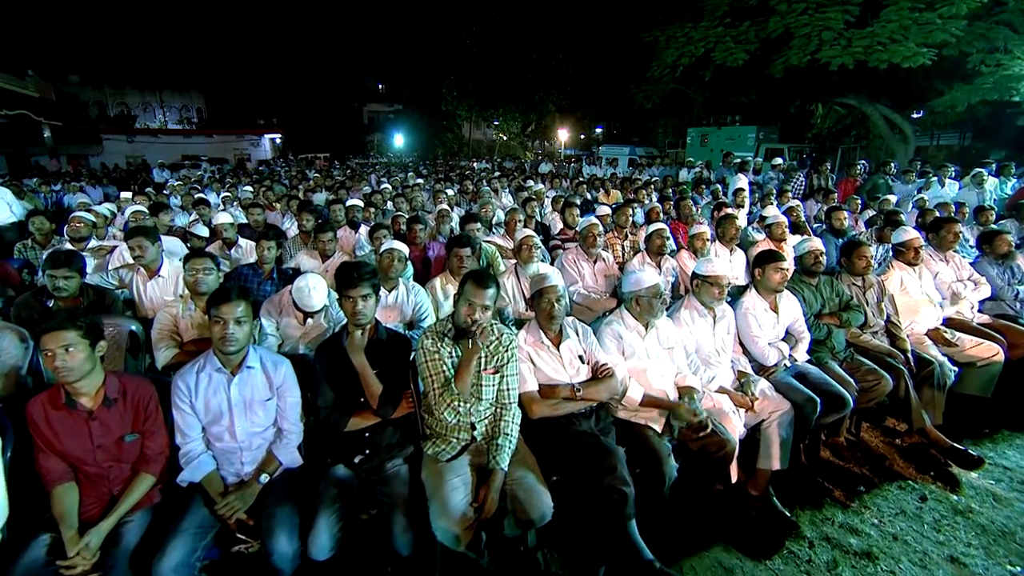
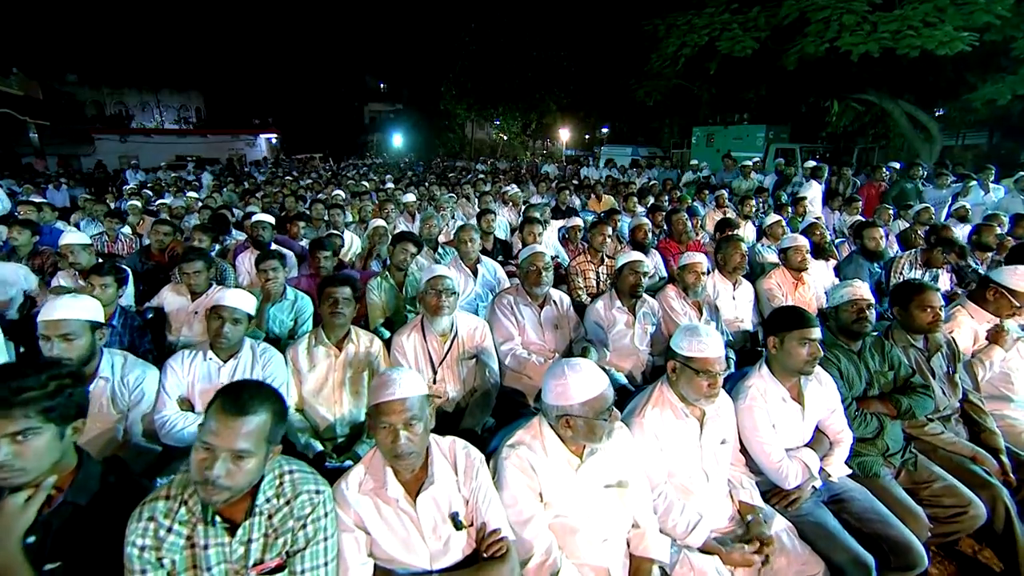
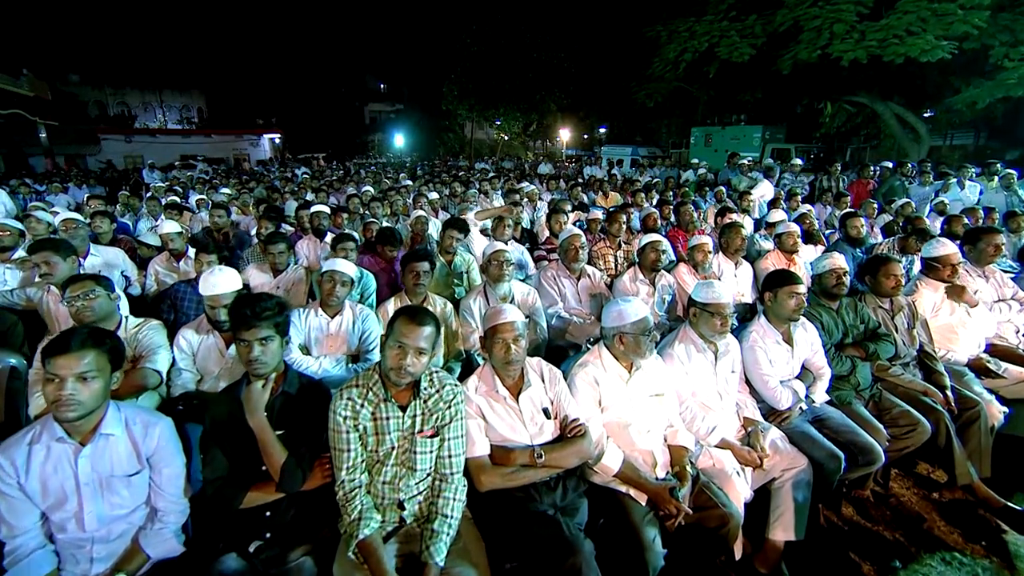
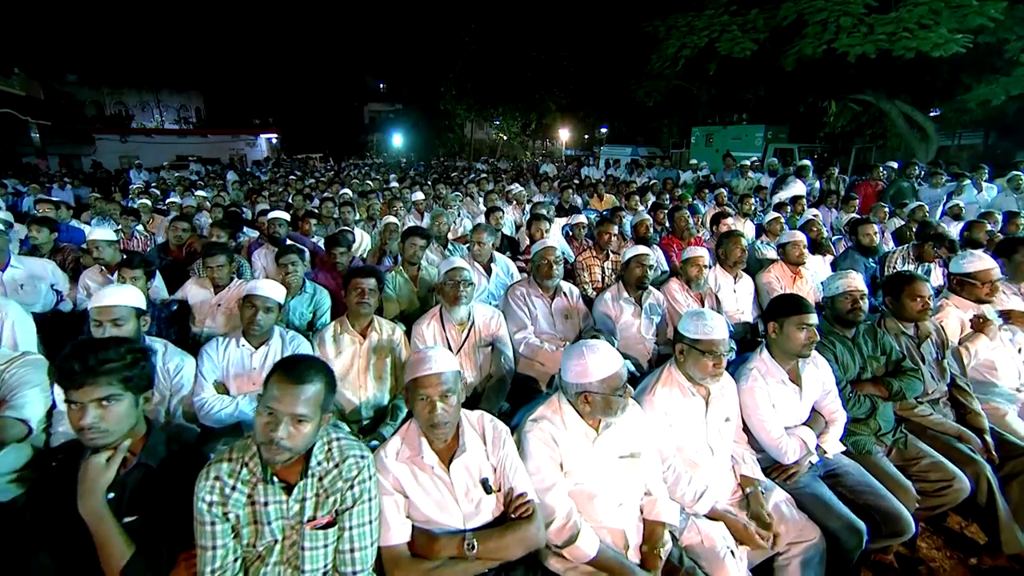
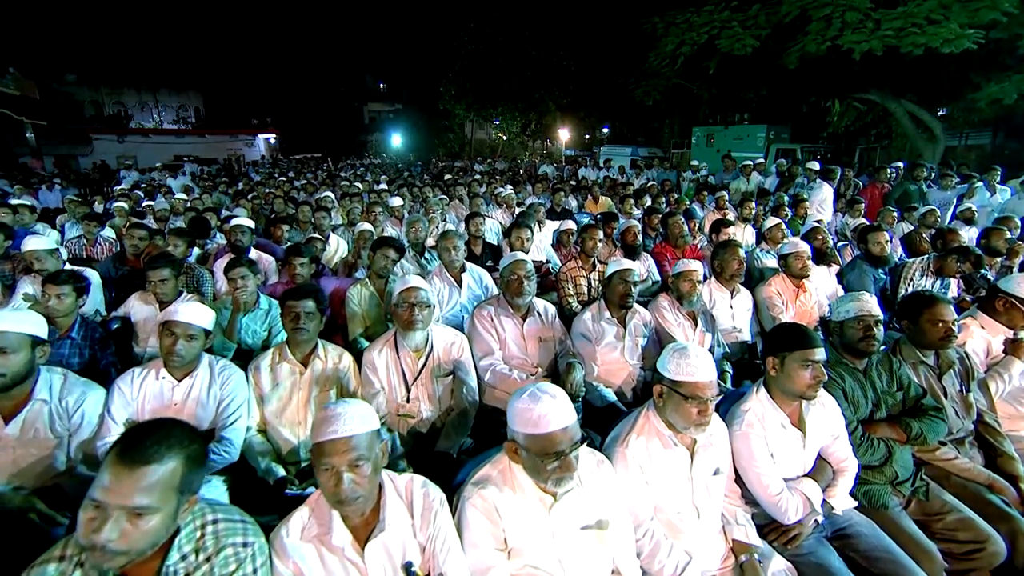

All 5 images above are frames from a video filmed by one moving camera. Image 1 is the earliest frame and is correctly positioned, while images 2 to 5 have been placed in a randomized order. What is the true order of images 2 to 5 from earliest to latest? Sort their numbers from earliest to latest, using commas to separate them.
3, 4, 2, 5
